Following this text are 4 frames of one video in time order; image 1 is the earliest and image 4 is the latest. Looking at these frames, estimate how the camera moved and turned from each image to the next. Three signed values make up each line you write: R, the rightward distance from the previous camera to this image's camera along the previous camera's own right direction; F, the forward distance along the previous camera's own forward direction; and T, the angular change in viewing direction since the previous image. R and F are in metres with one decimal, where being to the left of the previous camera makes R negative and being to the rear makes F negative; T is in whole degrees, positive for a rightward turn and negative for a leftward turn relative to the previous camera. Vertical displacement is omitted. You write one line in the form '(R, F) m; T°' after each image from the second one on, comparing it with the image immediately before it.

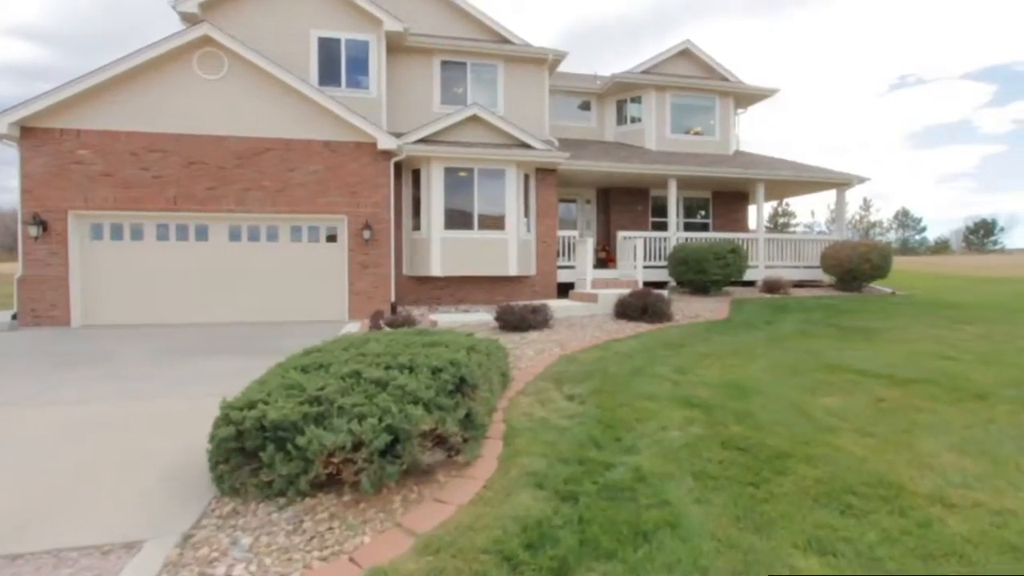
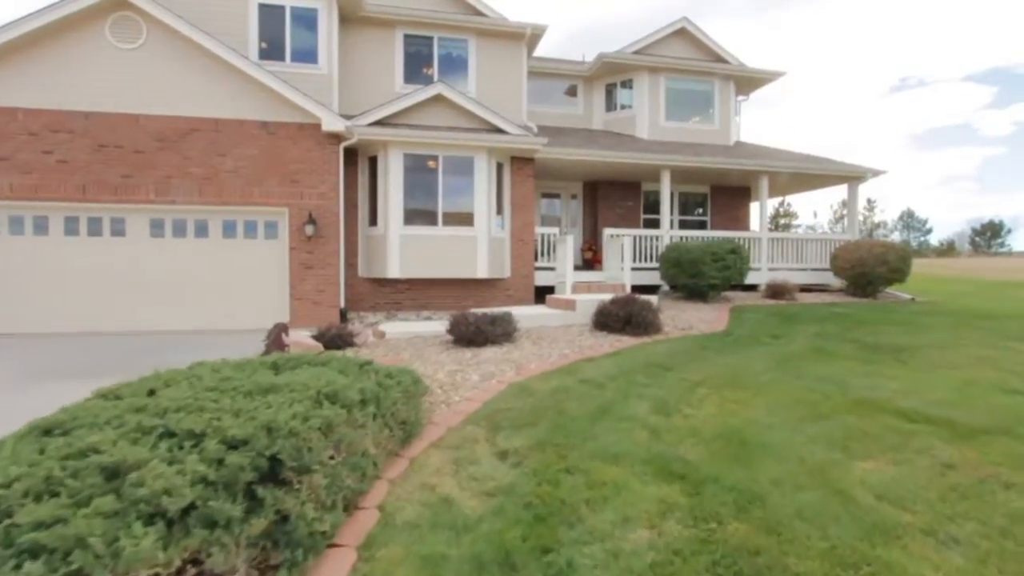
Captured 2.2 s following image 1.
(+0.9, +1.8) m; 0°
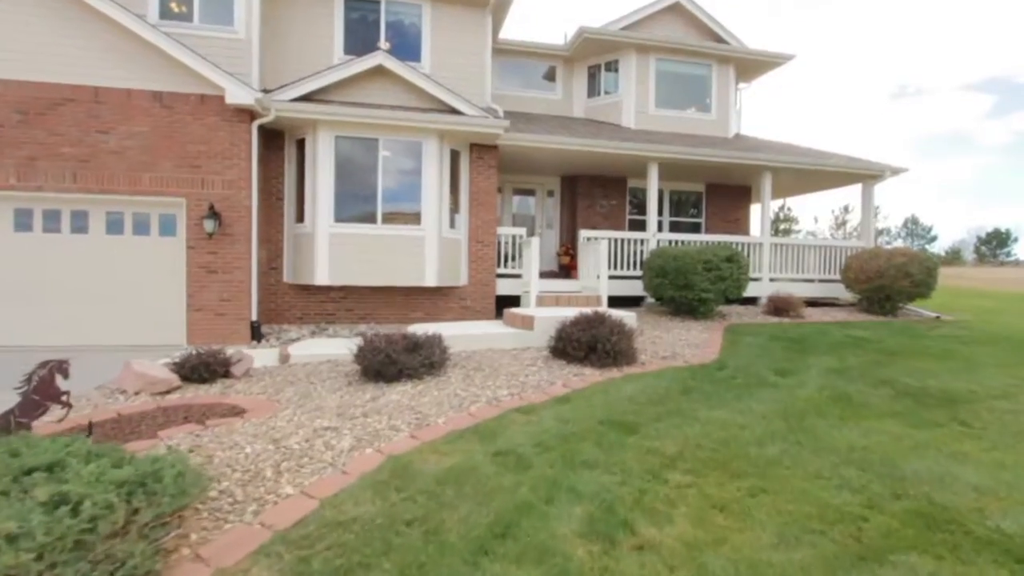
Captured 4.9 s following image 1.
(+1.1, +2.1) m; 0°
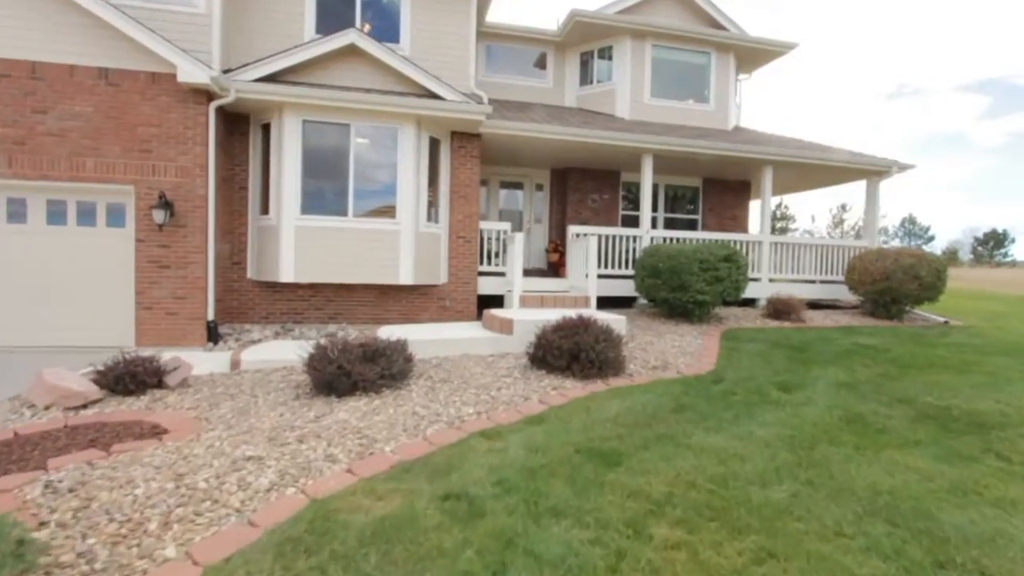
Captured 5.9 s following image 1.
(+0.3, +0.8) m; 0°
